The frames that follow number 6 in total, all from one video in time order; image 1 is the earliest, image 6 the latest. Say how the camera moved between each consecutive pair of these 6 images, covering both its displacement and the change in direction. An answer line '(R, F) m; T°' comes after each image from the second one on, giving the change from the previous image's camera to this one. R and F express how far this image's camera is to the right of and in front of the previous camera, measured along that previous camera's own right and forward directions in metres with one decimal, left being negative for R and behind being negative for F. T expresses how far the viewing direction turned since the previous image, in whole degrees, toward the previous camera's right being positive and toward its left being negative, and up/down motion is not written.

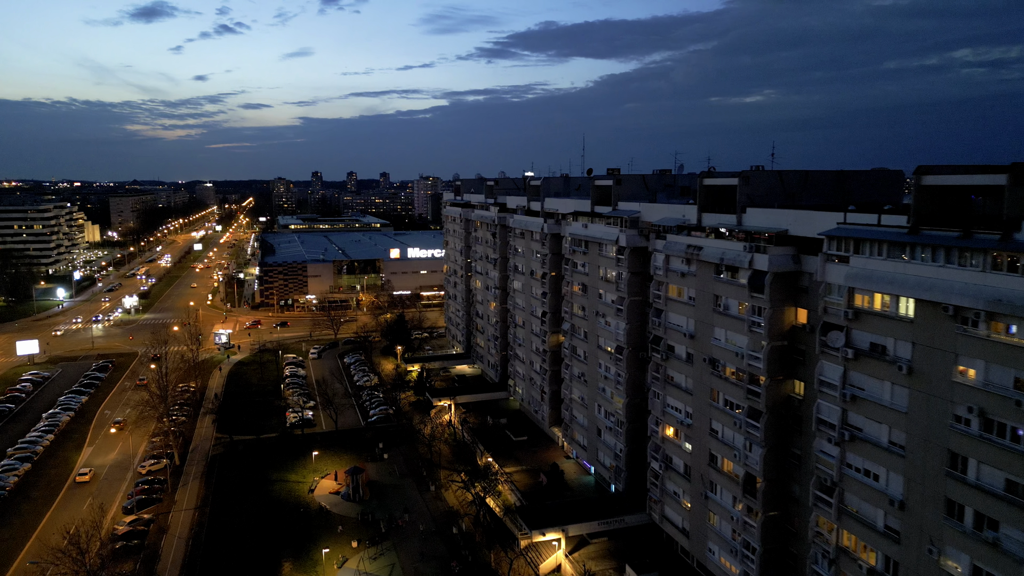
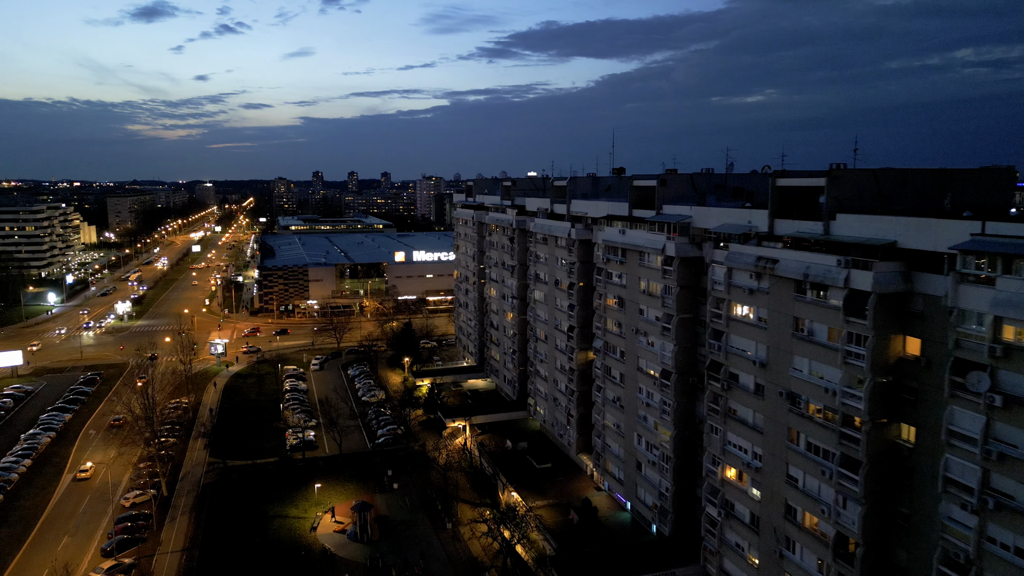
(-1.6, +3.4) m; 0°
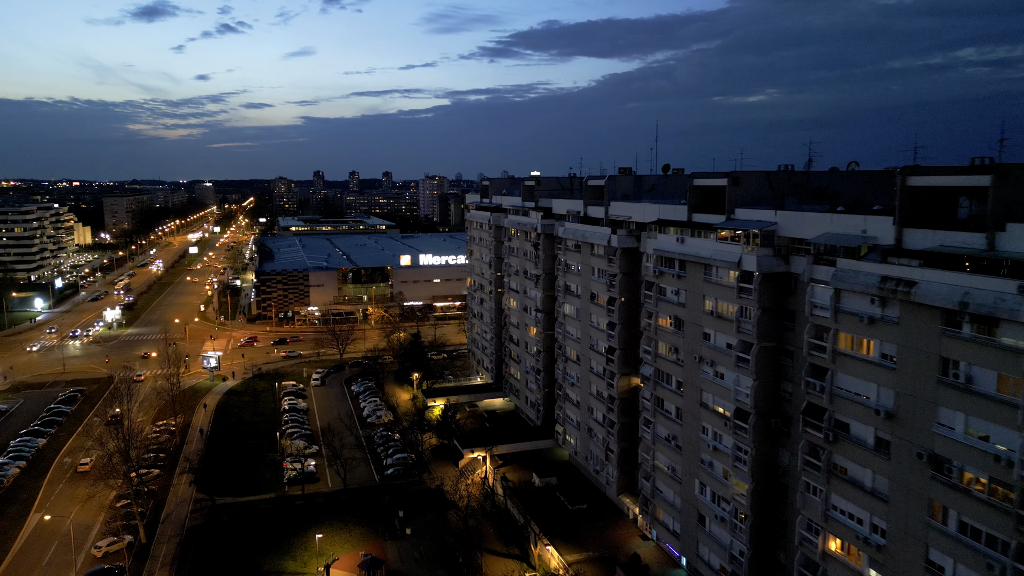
(-1.8, +4.1) m; 0°
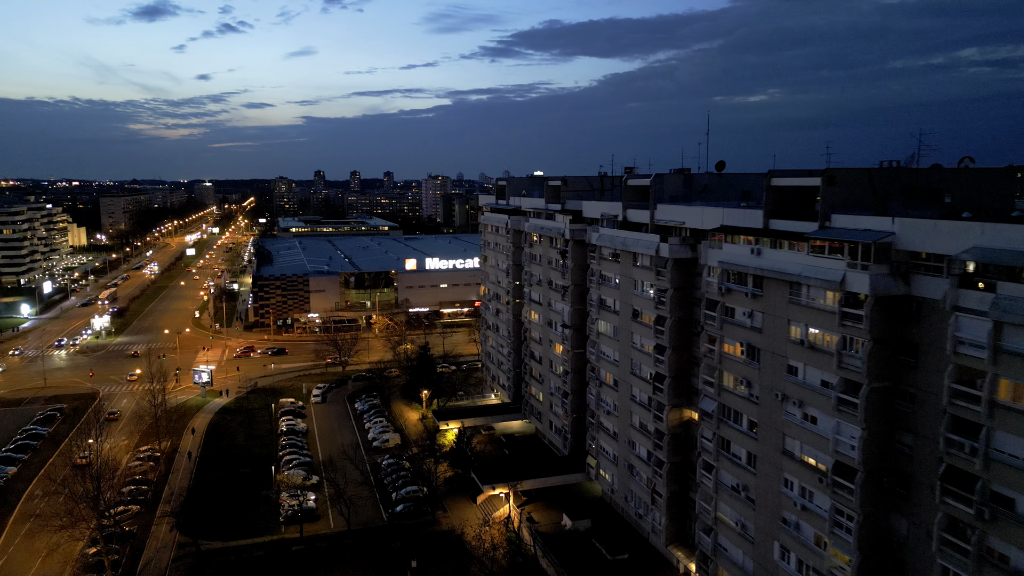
(-1.6, +3.8) m; 0°
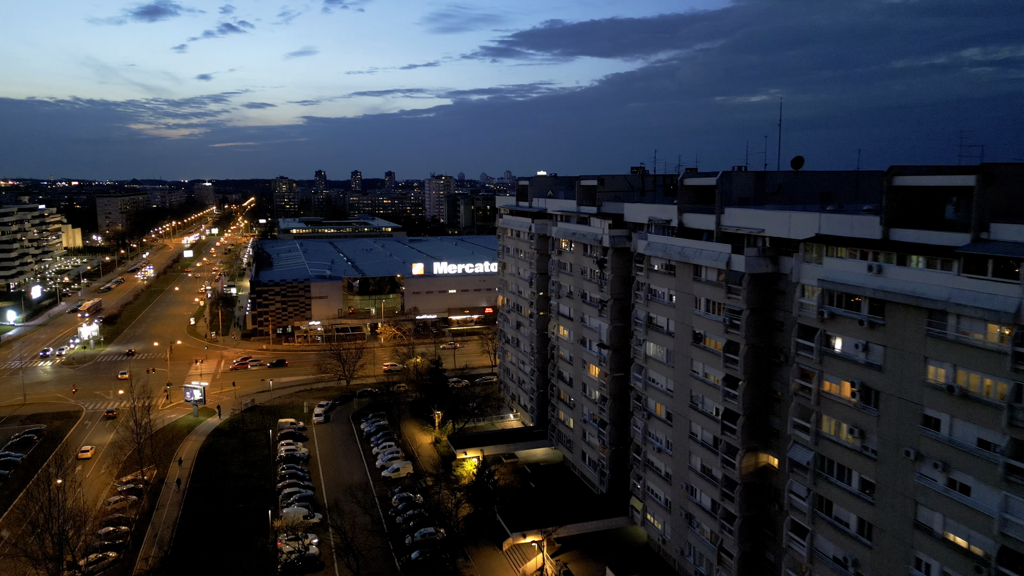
(-1.8, +3.8) m; 0°
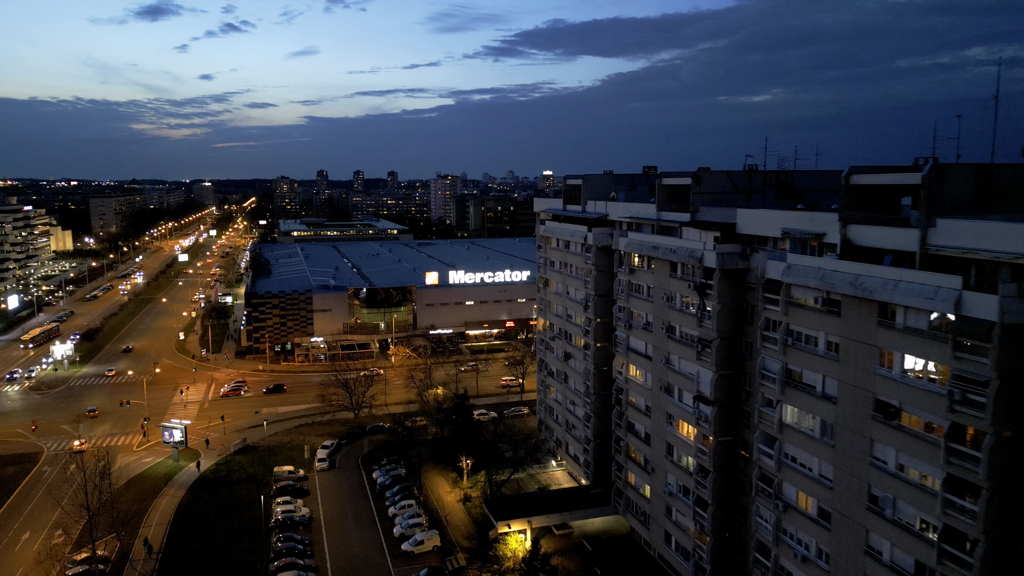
(-3.0, +6.7) m; 0°
